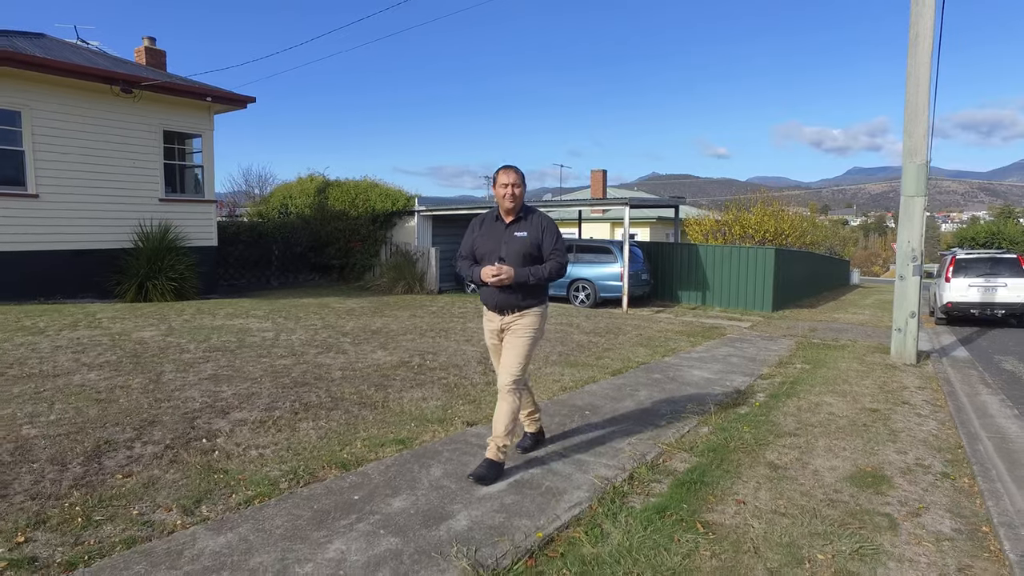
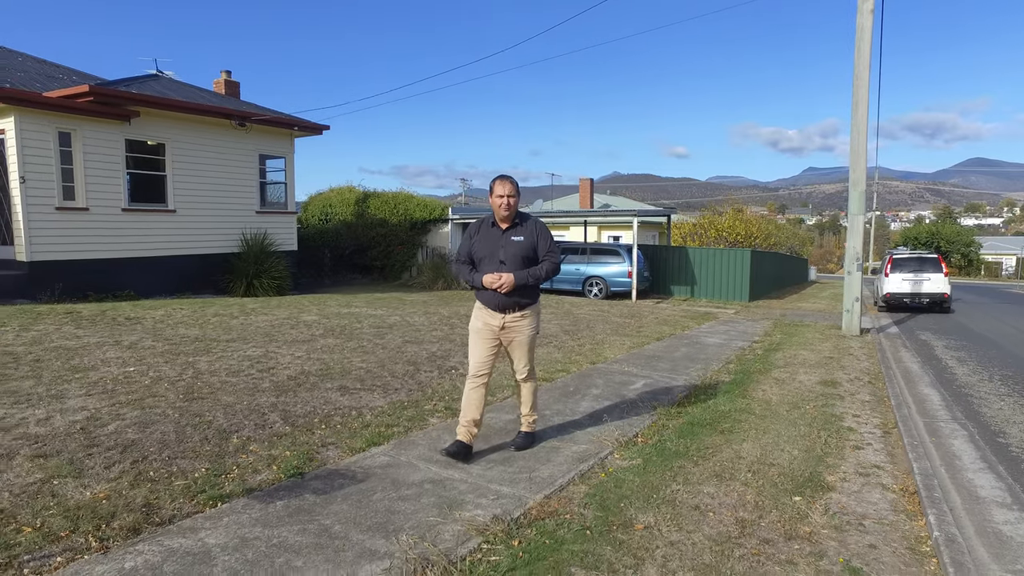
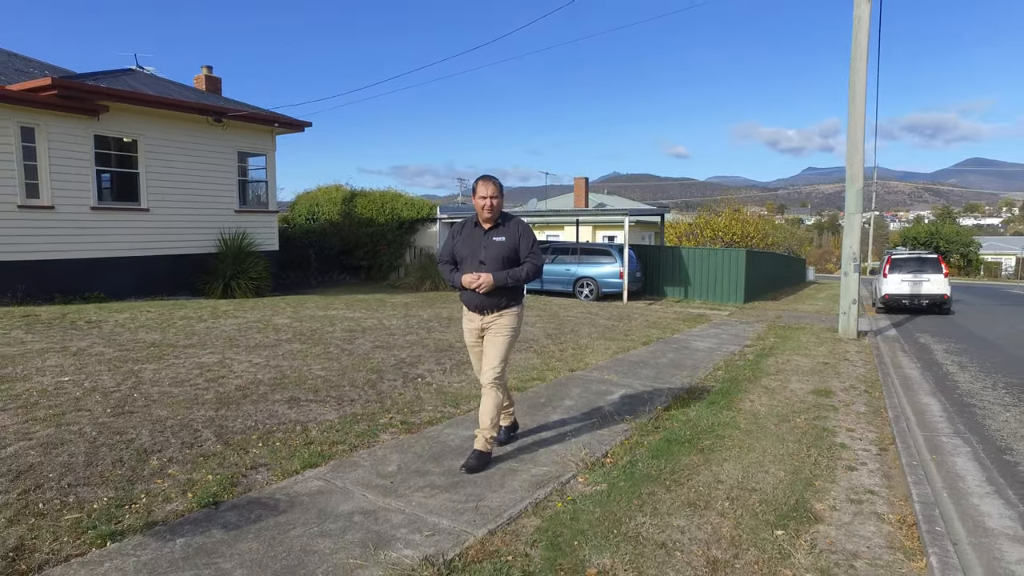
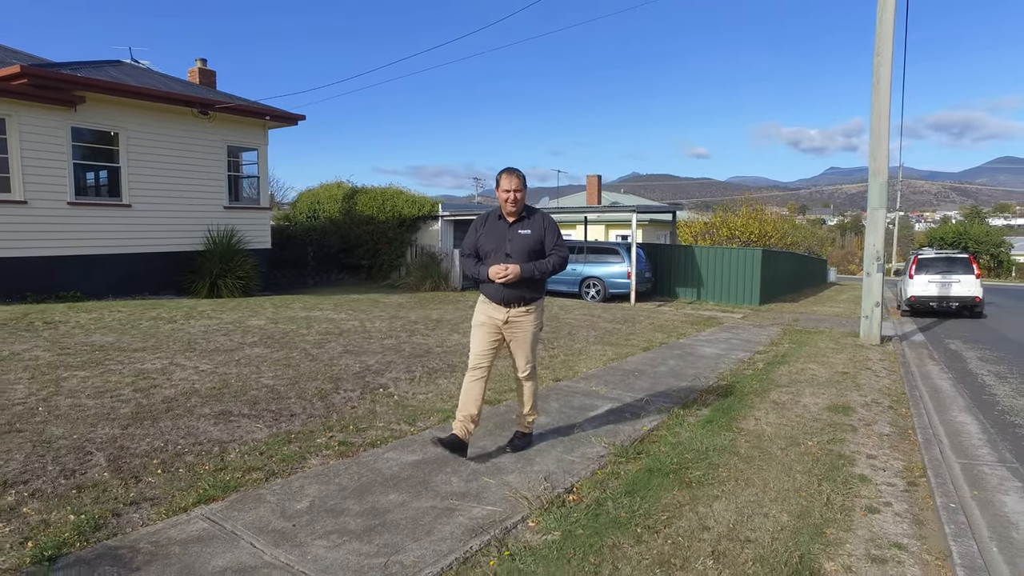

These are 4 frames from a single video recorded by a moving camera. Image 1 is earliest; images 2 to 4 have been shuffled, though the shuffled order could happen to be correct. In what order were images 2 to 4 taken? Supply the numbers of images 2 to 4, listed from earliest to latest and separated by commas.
4, 3, 2
